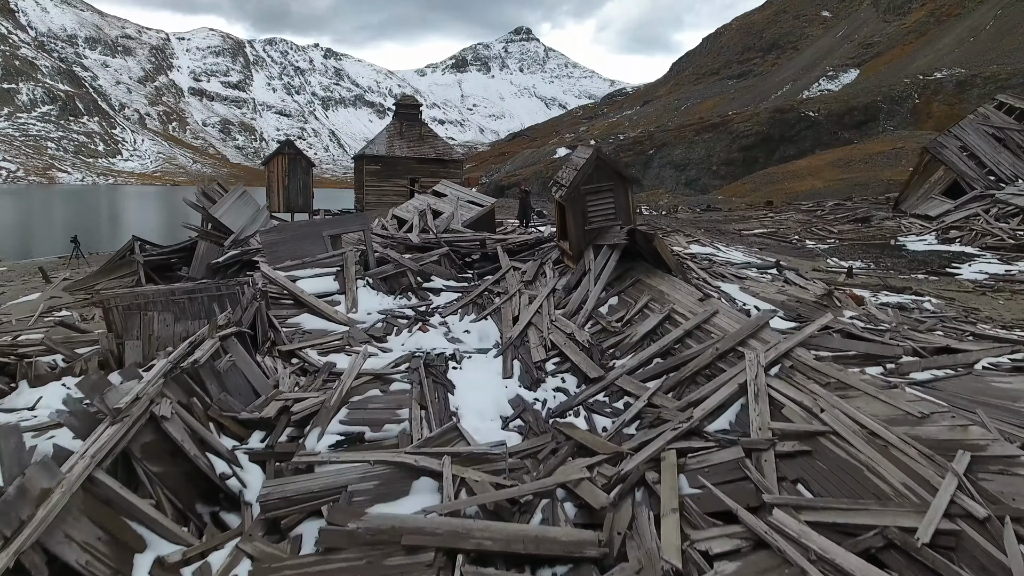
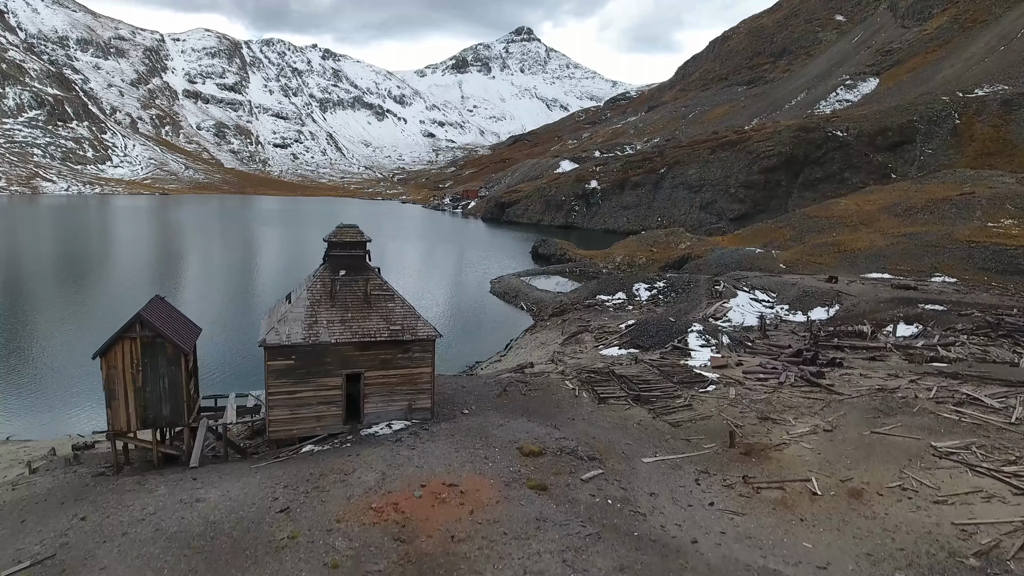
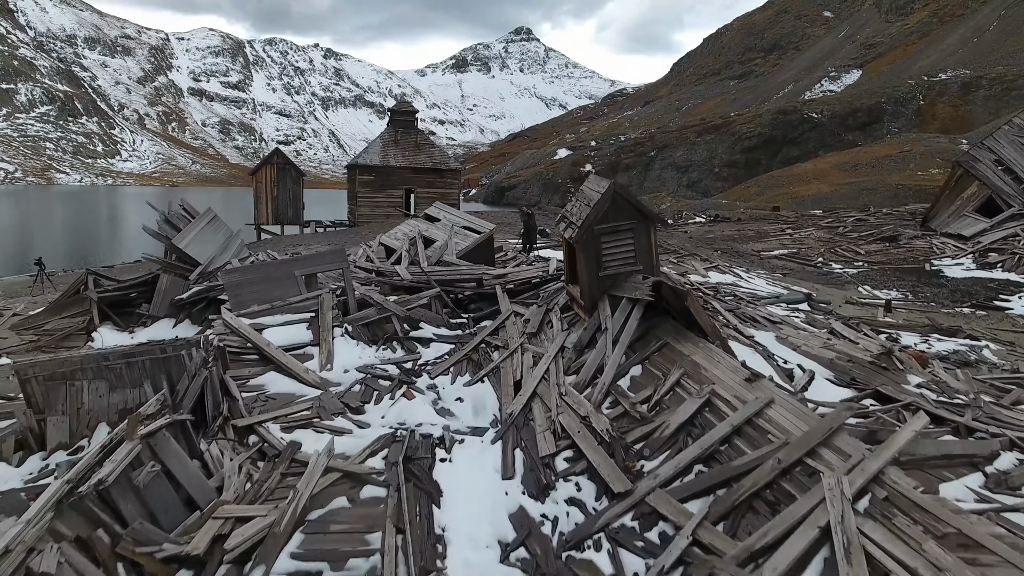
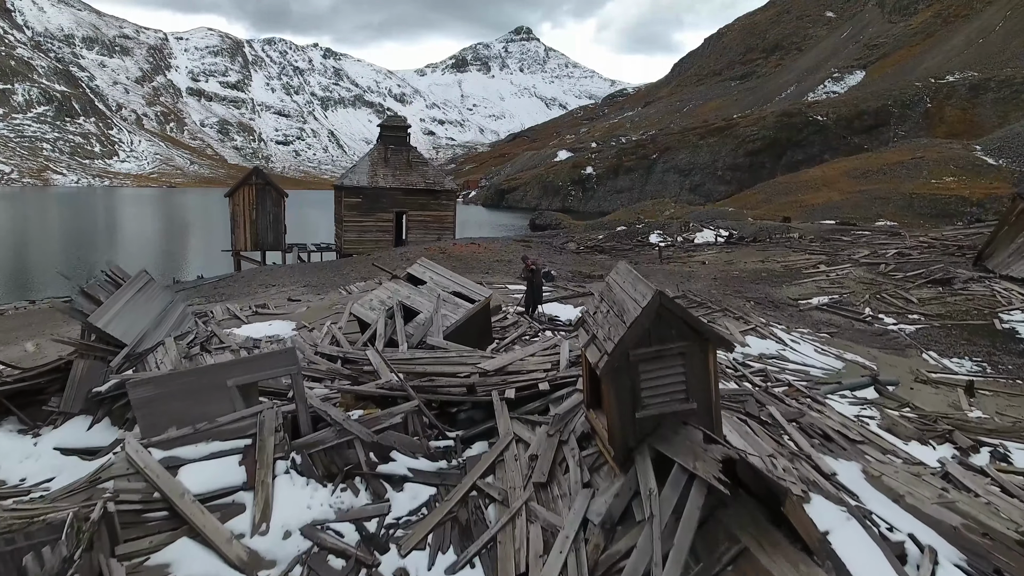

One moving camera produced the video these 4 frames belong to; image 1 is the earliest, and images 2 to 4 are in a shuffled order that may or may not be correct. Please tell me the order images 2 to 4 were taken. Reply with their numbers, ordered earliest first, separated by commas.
3, 4, 2
